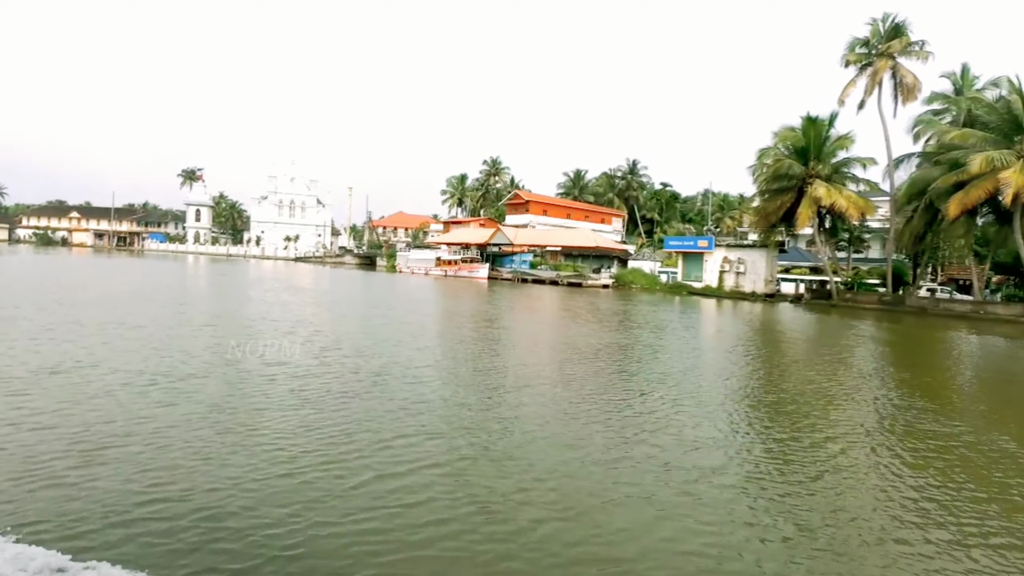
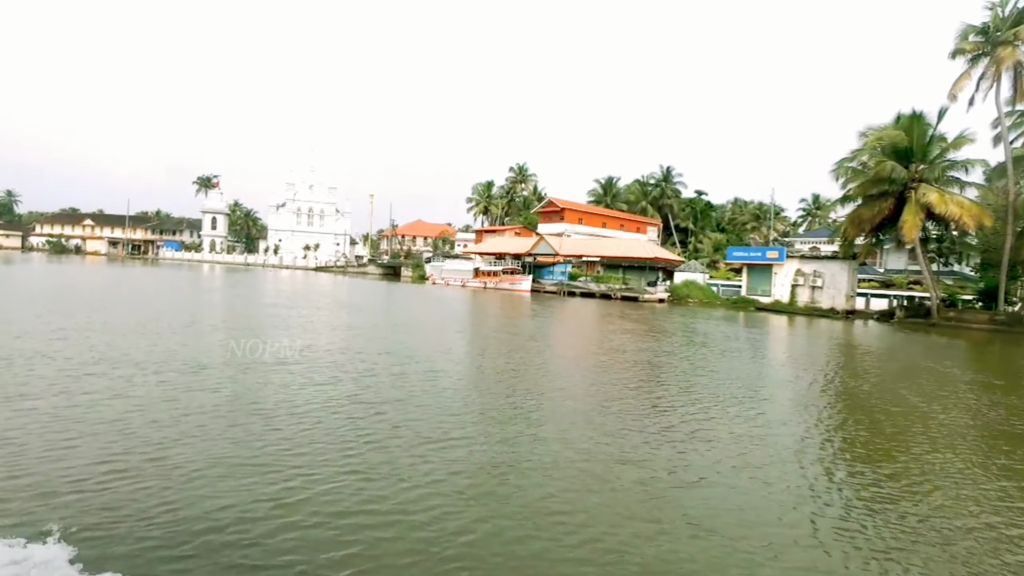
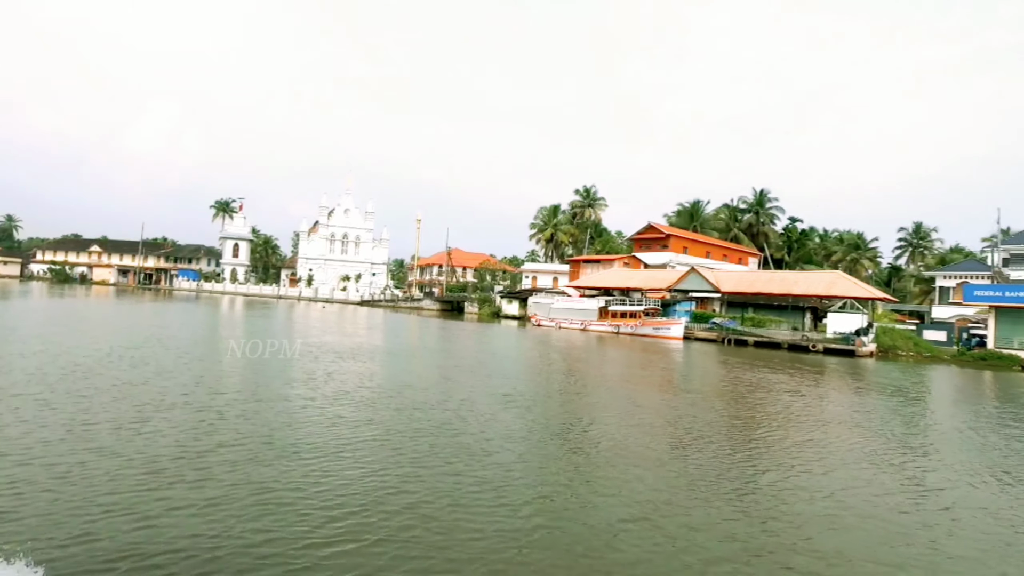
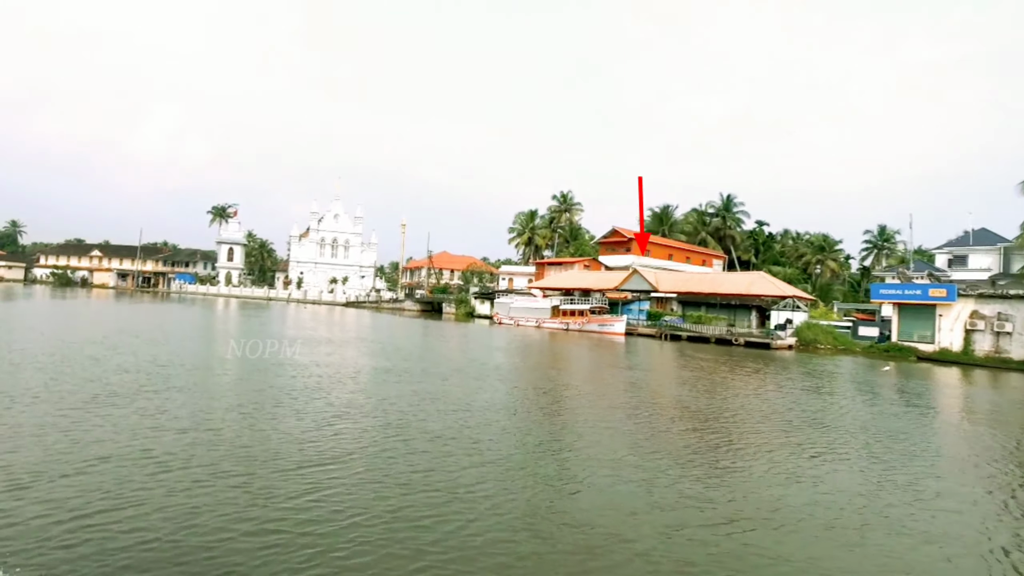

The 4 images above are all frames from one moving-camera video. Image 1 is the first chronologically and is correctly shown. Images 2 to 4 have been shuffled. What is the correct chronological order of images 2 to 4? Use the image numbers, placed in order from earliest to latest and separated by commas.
2, 4, 3
